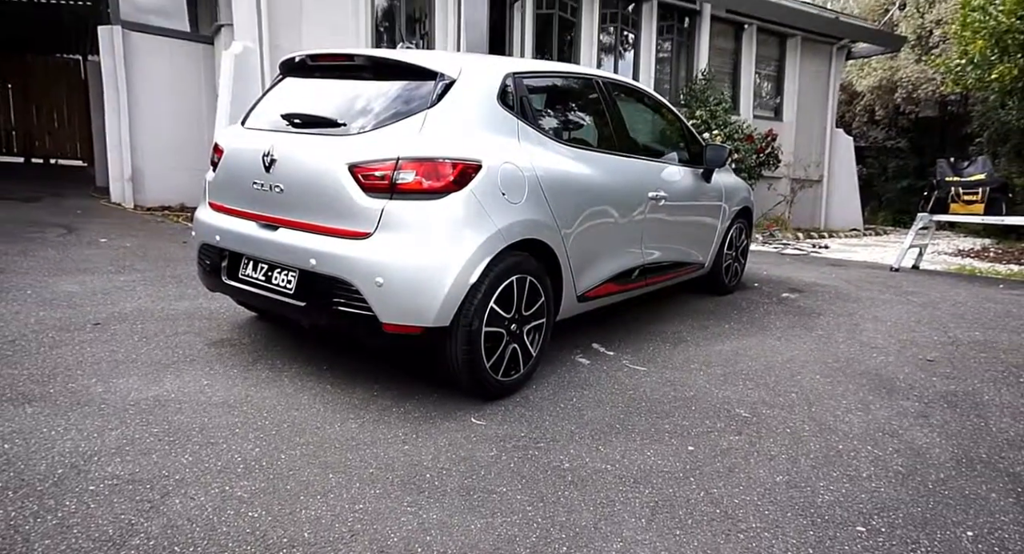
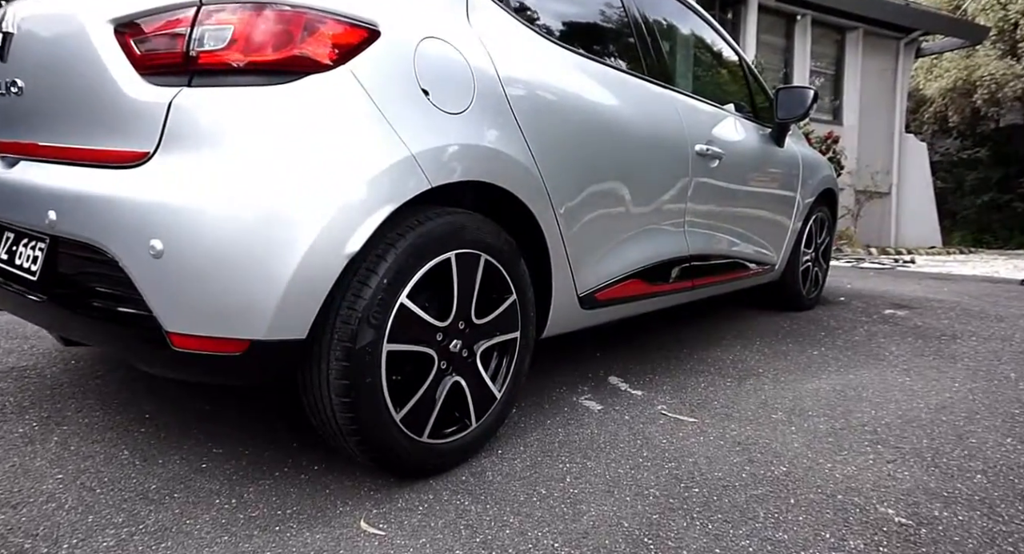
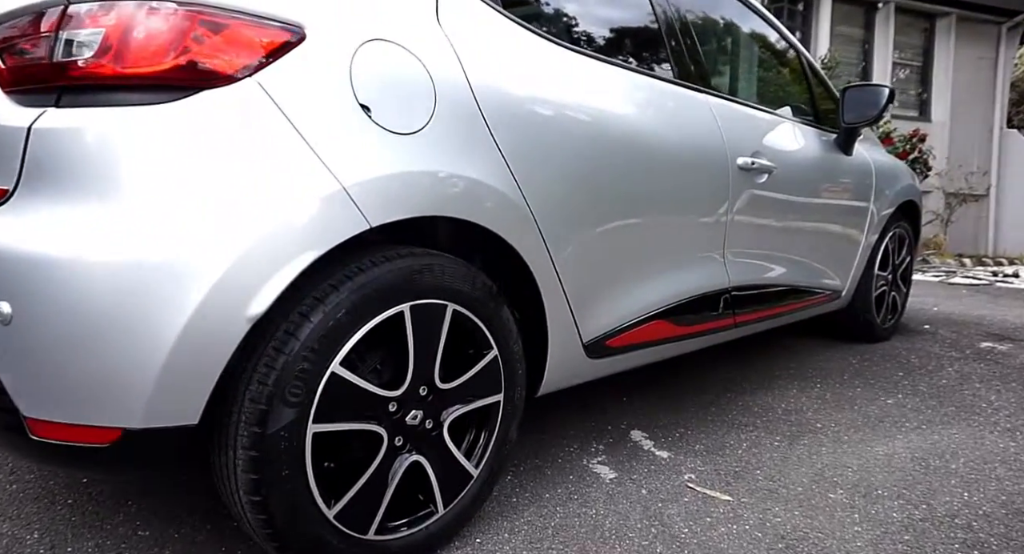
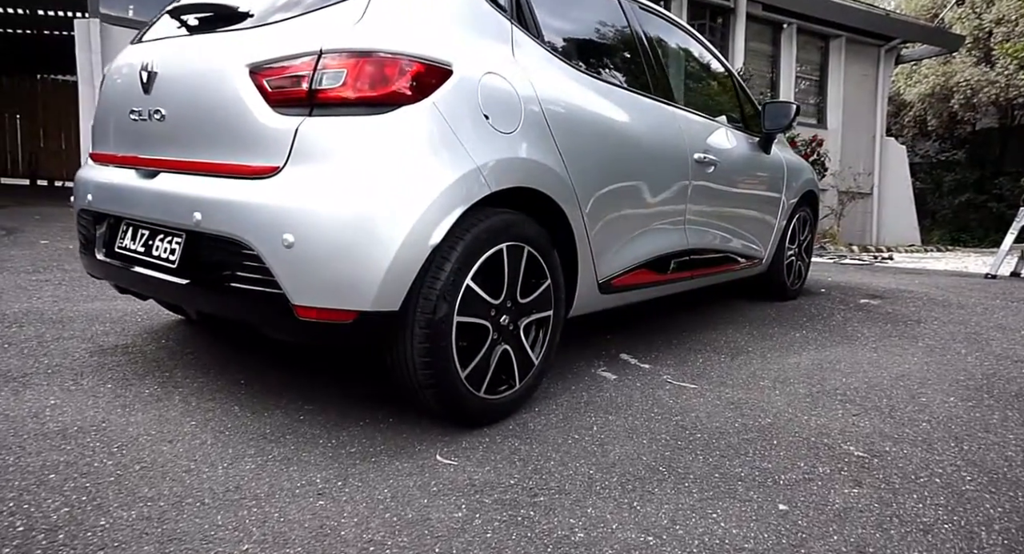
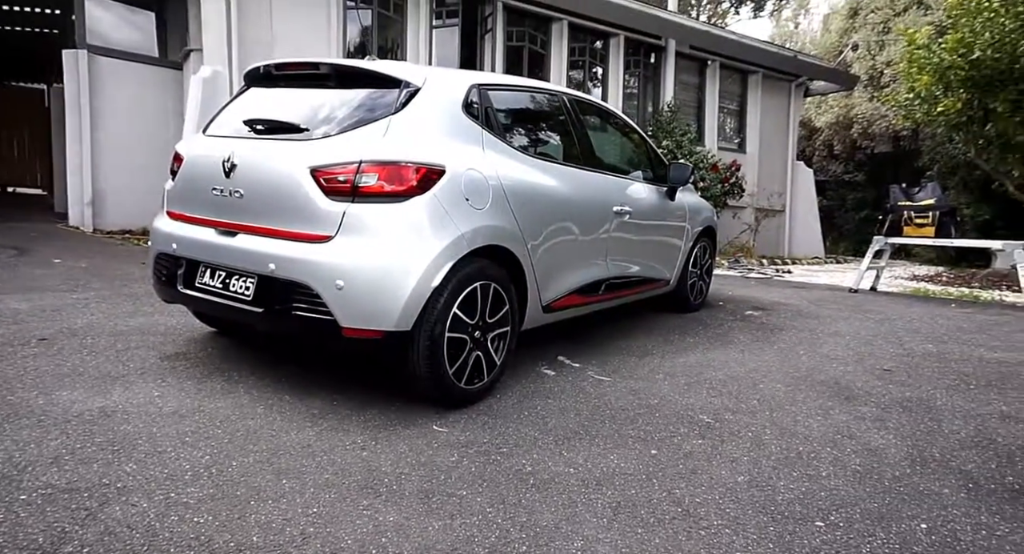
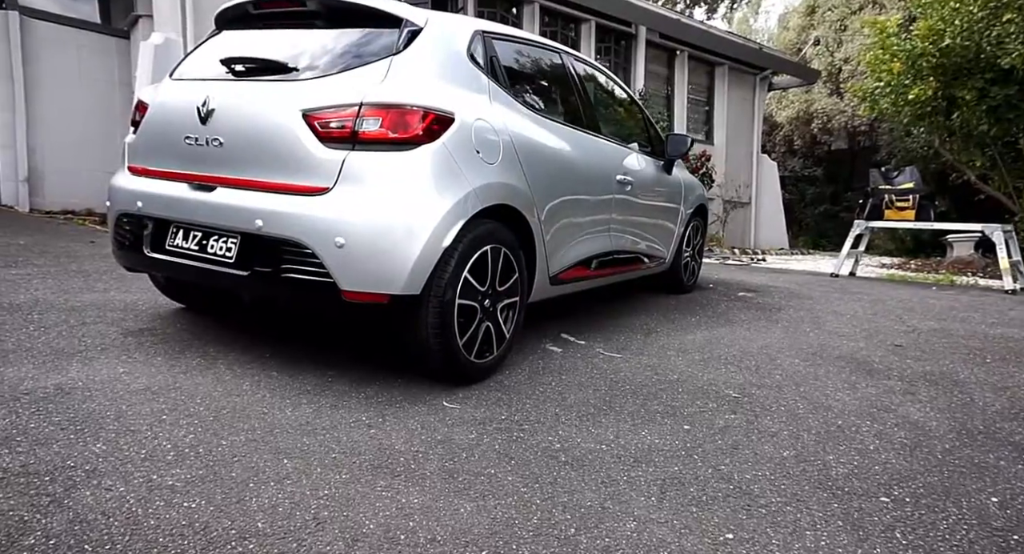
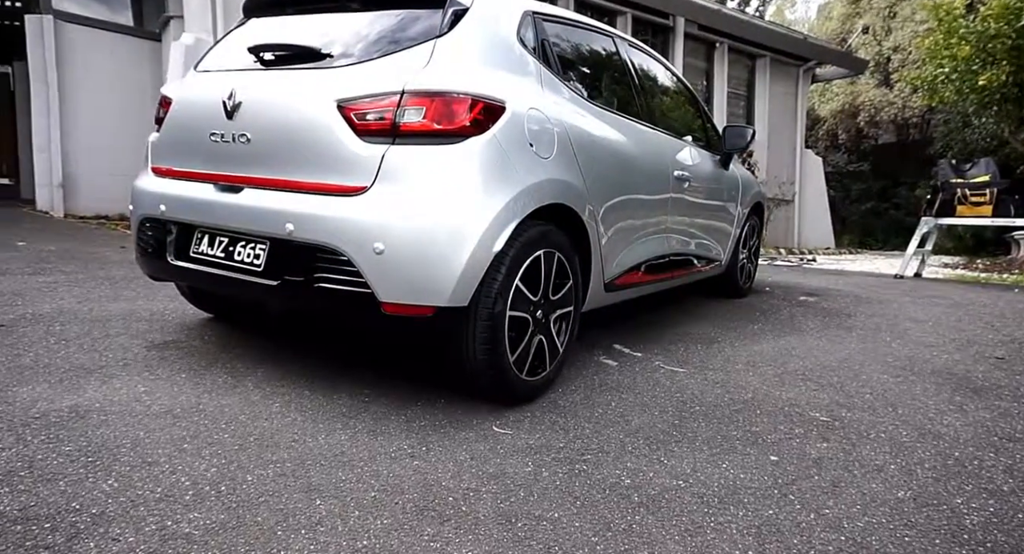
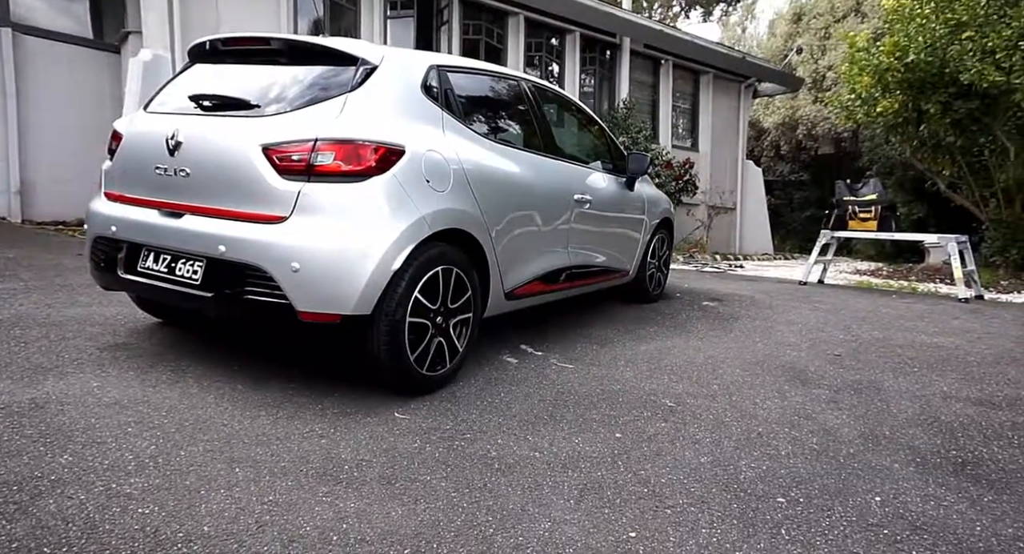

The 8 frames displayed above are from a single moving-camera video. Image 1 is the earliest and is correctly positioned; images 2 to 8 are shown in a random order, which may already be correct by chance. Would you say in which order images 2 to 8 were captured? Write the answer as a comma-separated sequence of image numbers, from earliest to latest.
5, 8, 6, 7, 4, 2, 3
